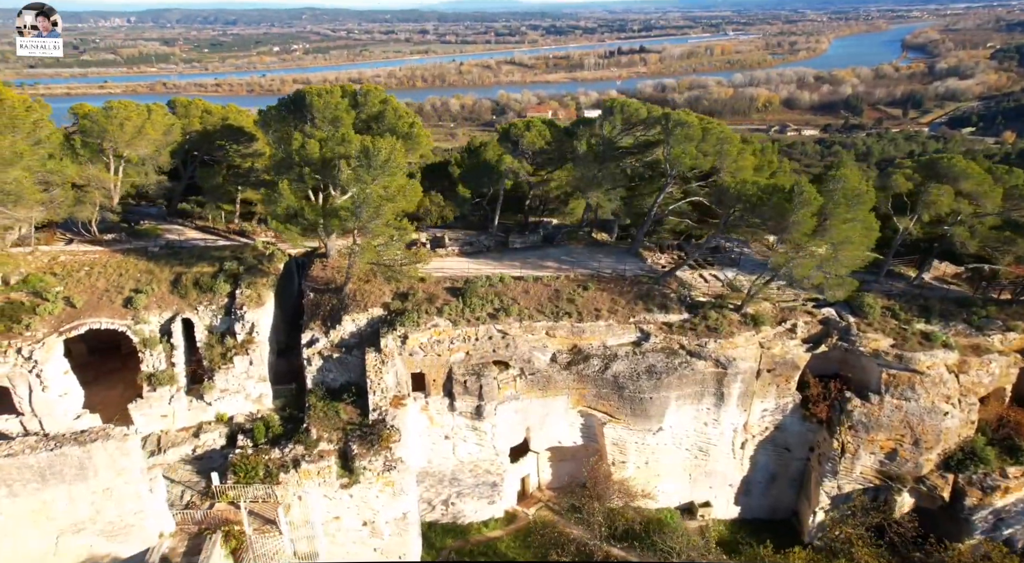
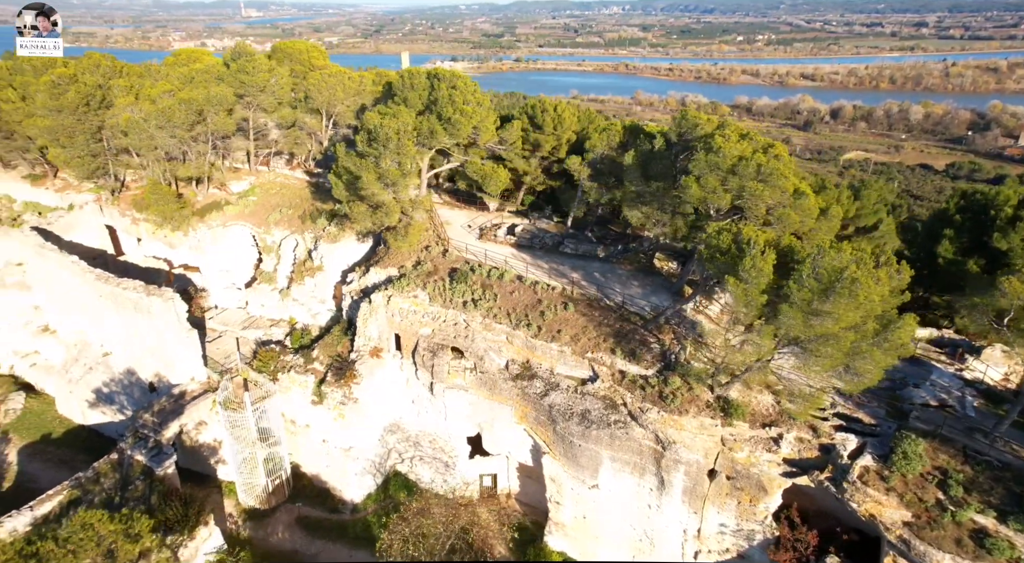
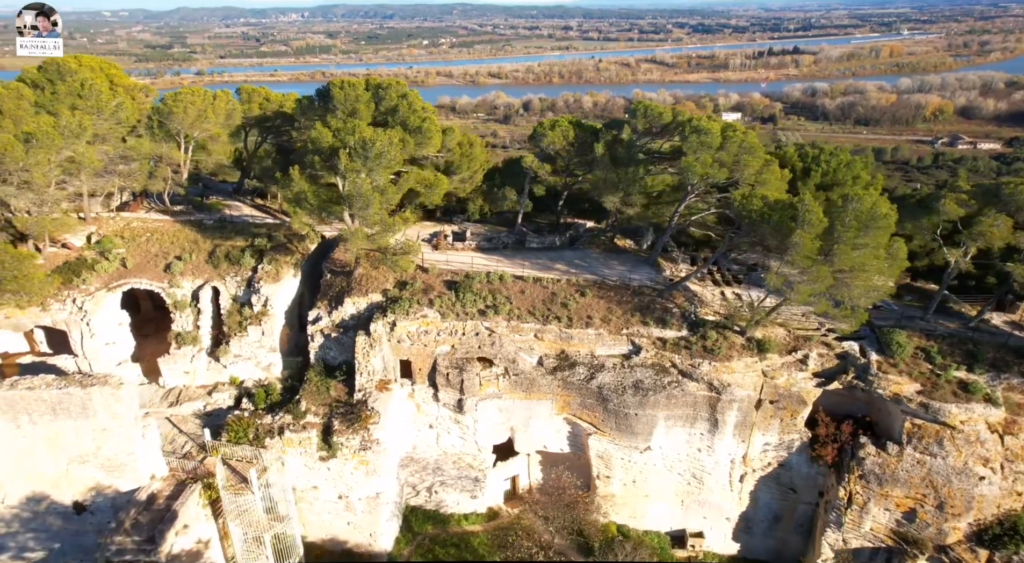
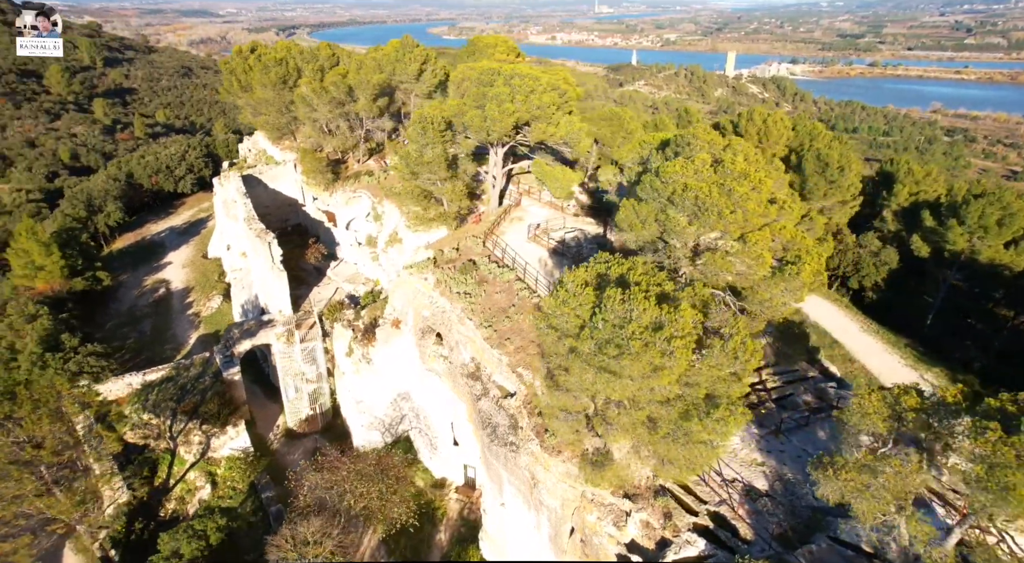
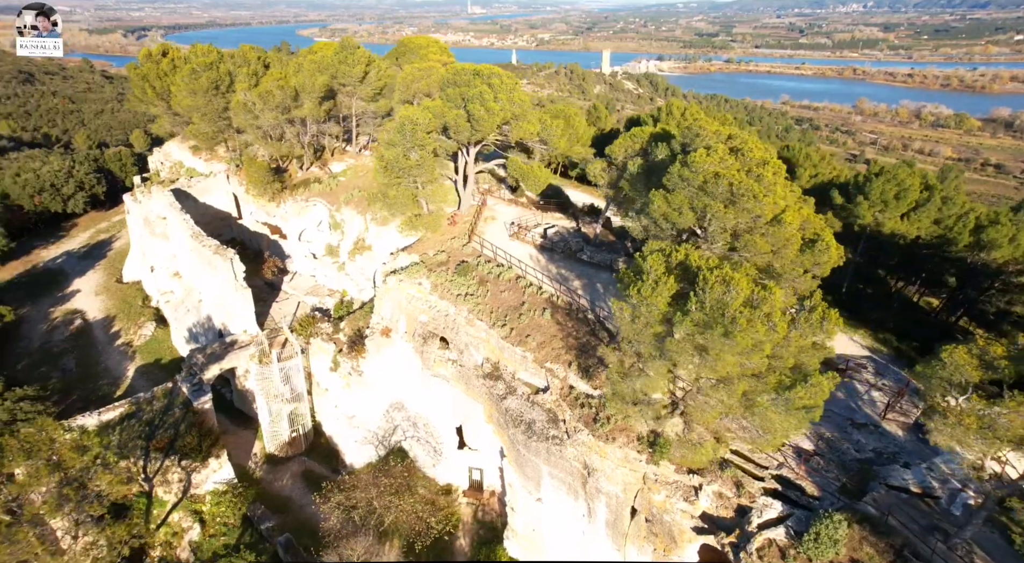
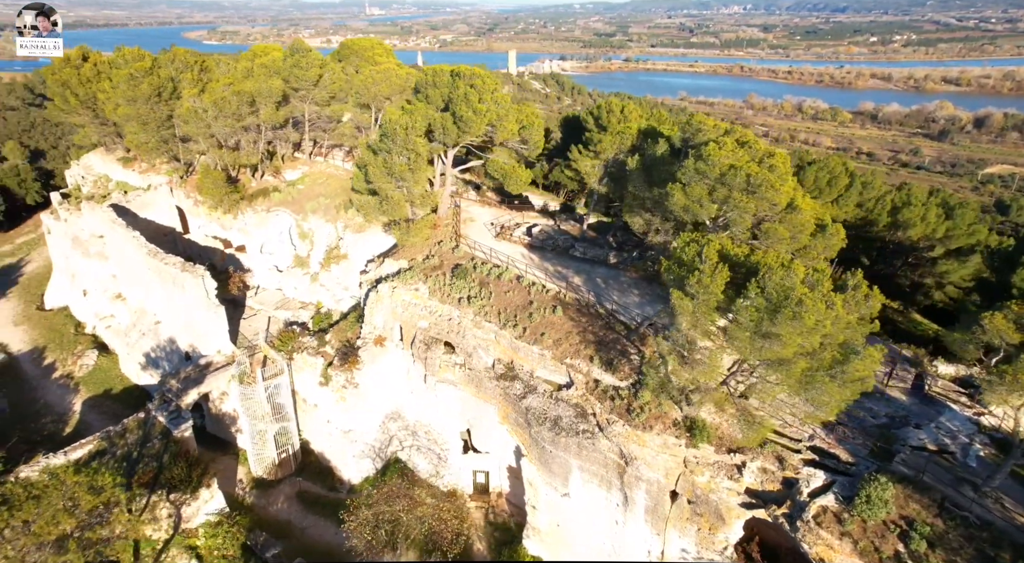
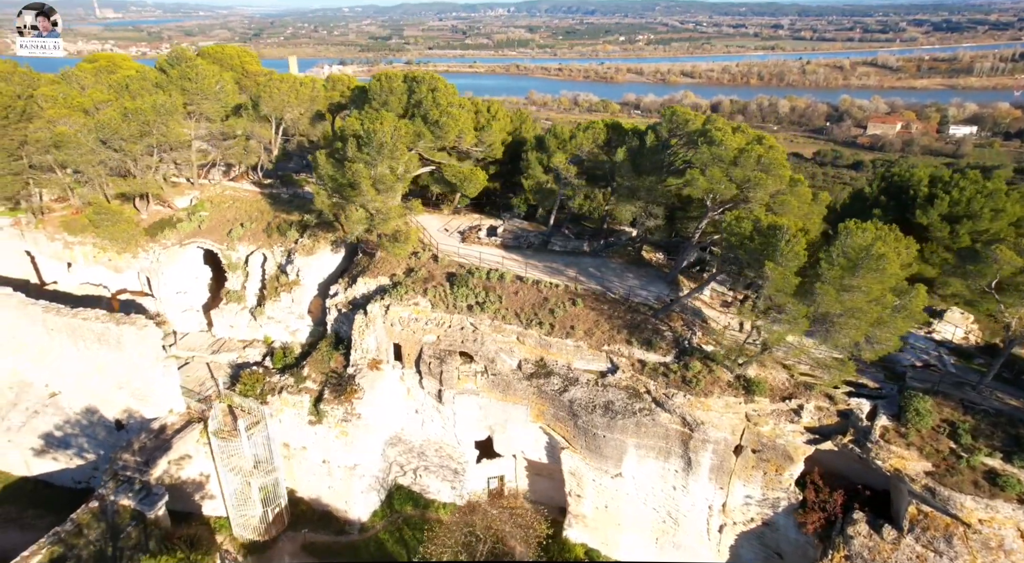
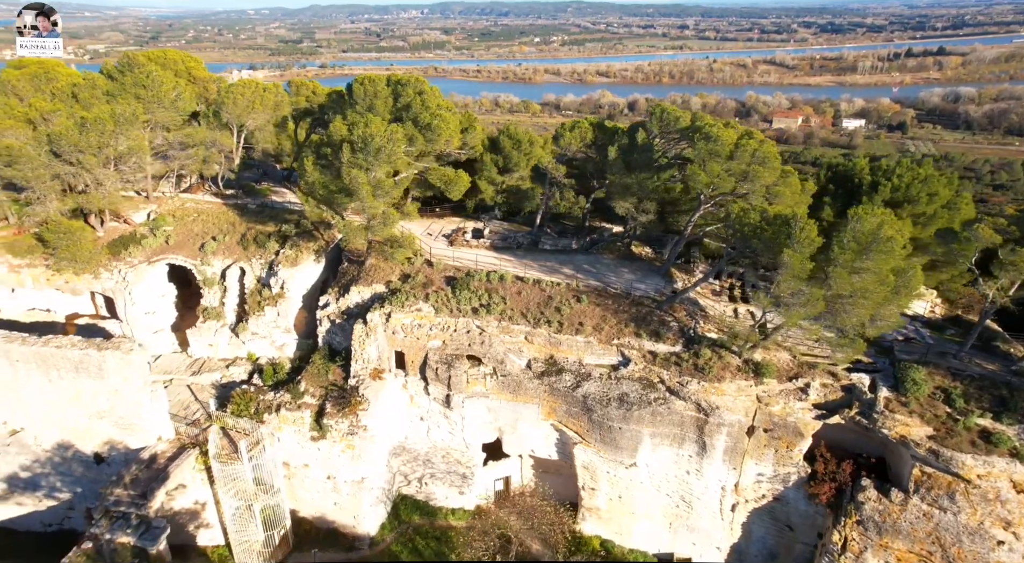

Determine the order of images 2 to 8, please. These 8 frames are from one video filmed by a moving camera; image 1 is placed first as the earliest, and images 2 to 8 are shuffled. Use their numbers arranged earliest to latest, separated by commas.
3, 8, 7, 2, 6, 5, 4
